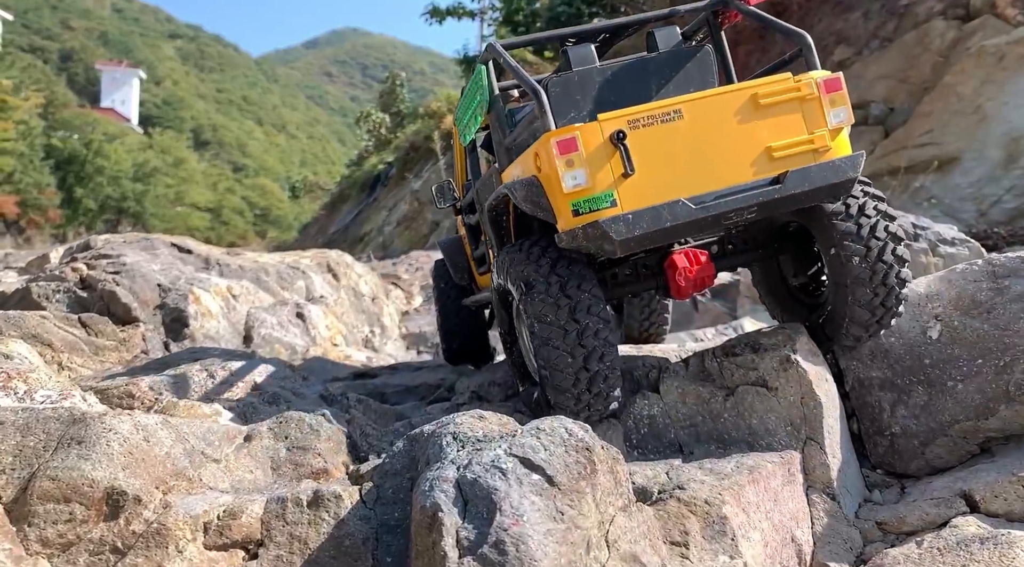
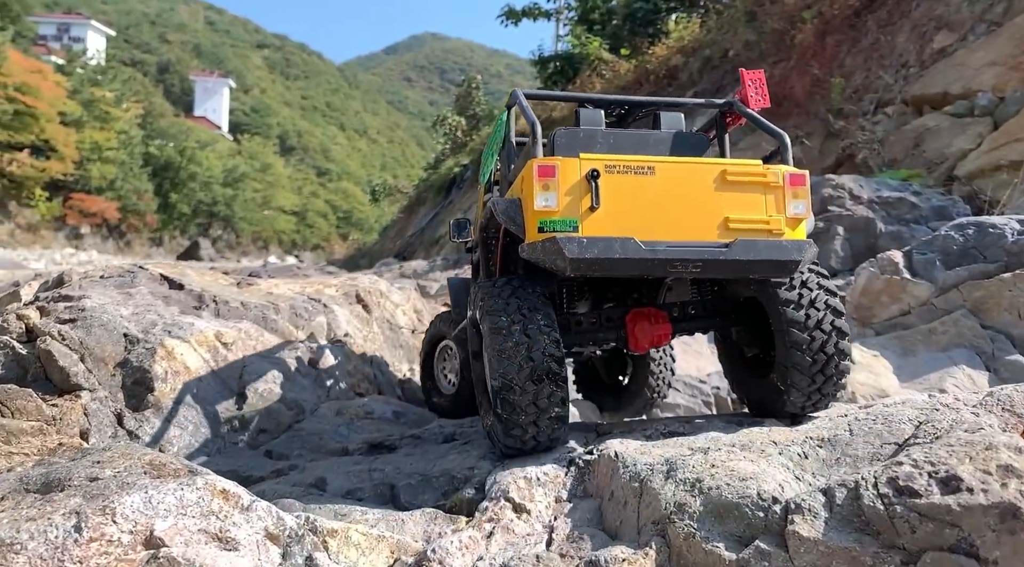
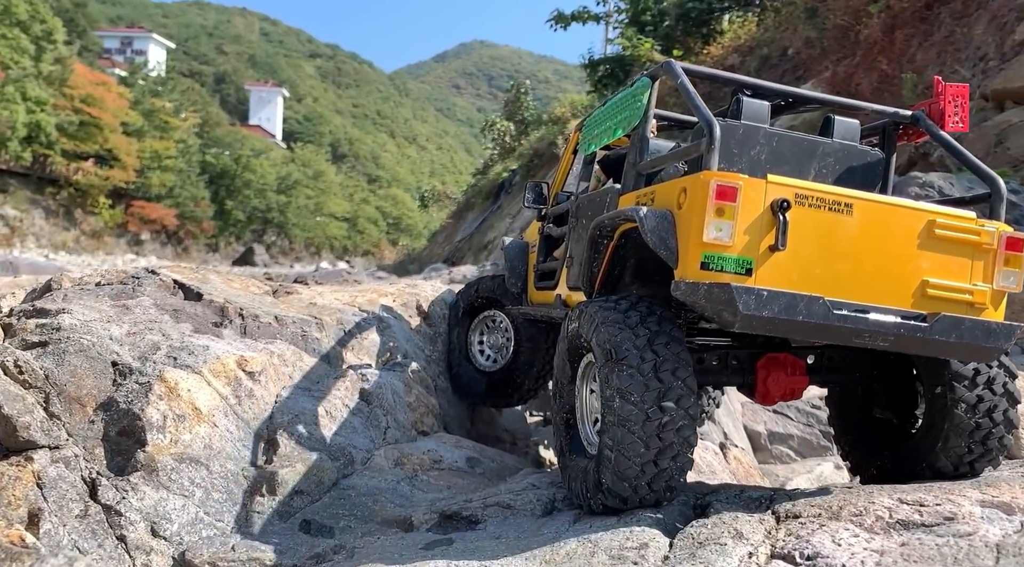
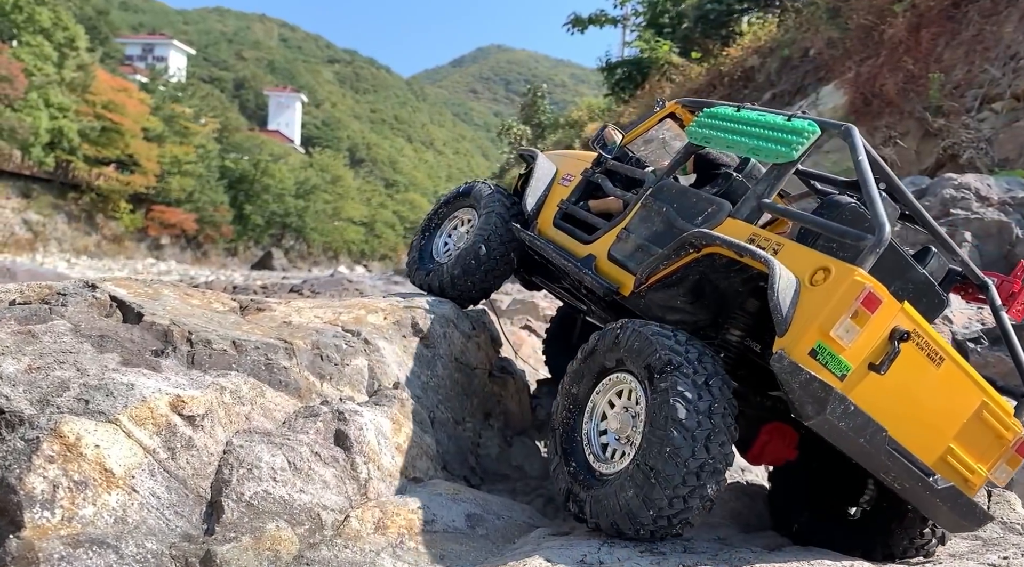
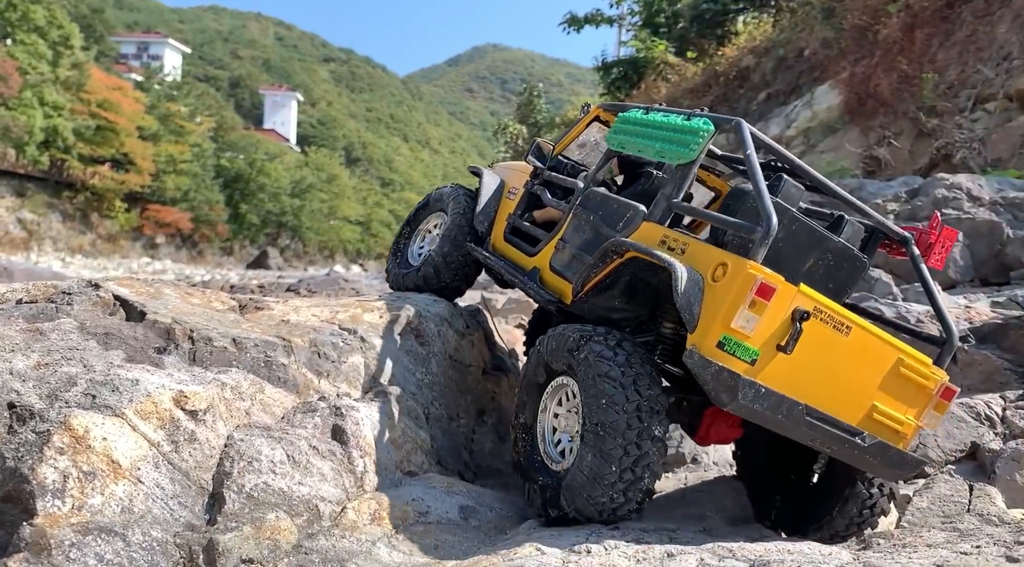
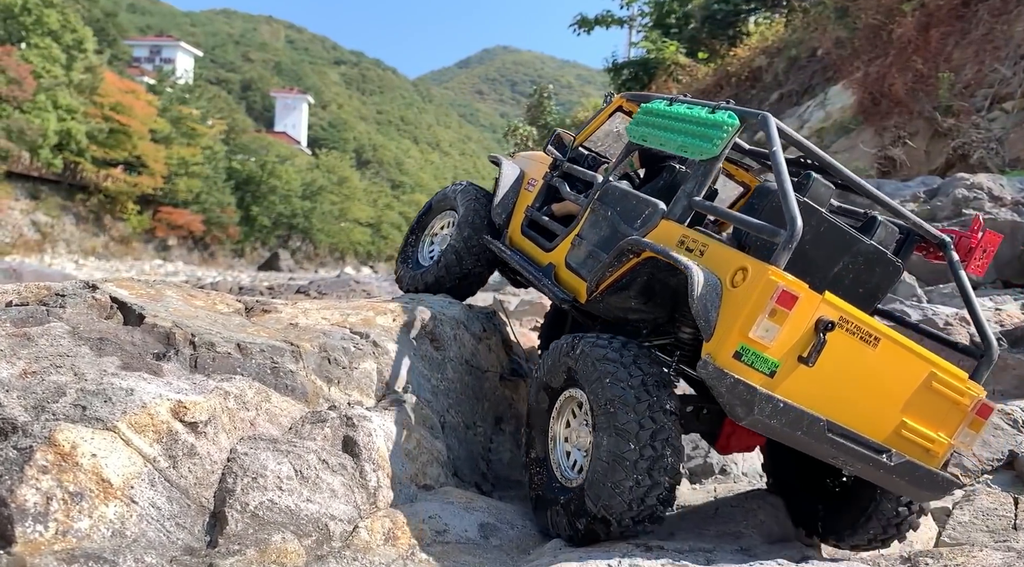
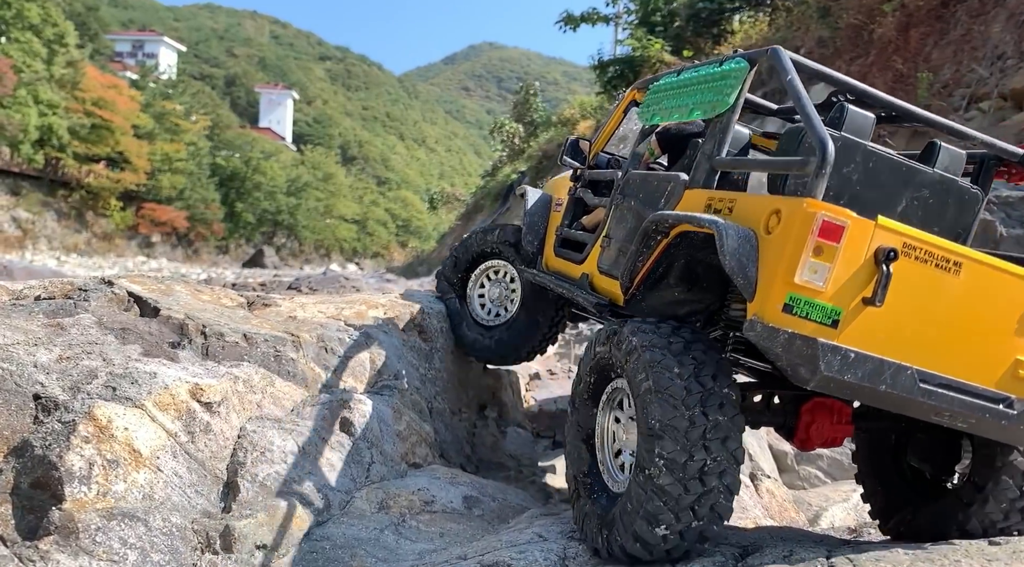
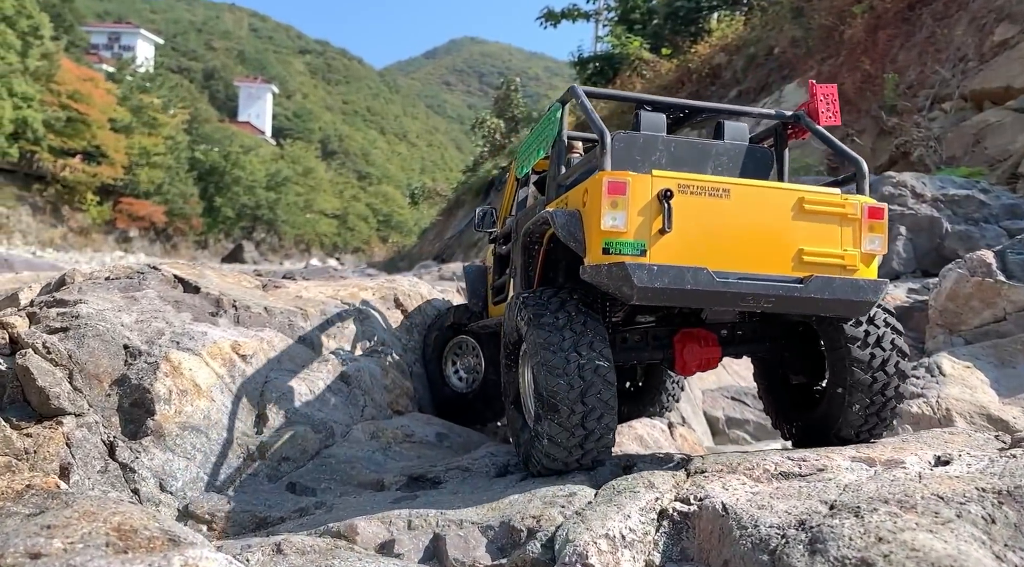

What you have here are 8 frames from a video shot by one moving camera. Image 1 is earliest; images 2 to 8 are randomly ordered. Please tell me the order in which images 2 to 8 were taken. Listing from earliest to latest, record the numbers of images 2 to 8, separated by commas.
2, 8, 3, 7, 5, 4, 6
